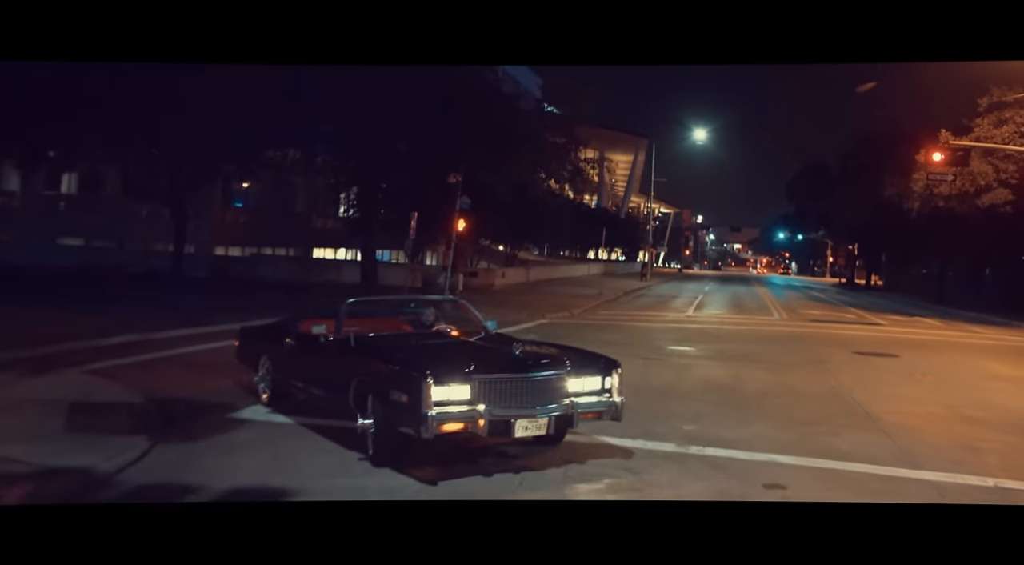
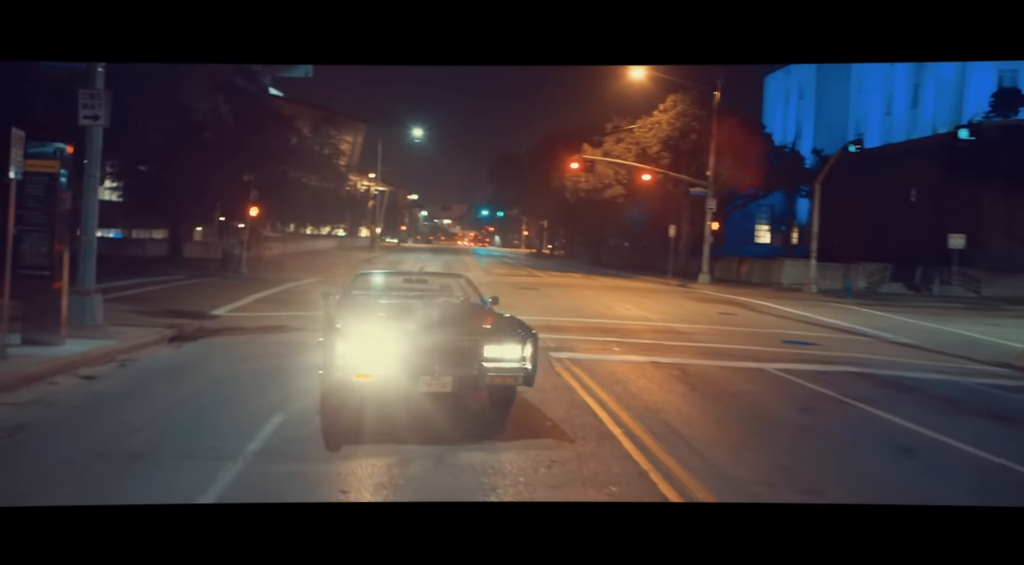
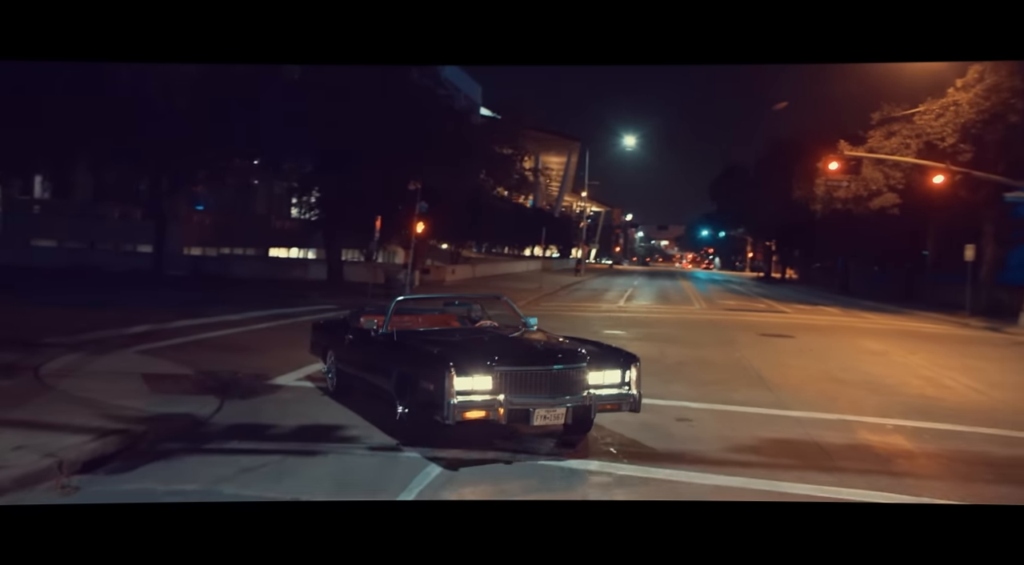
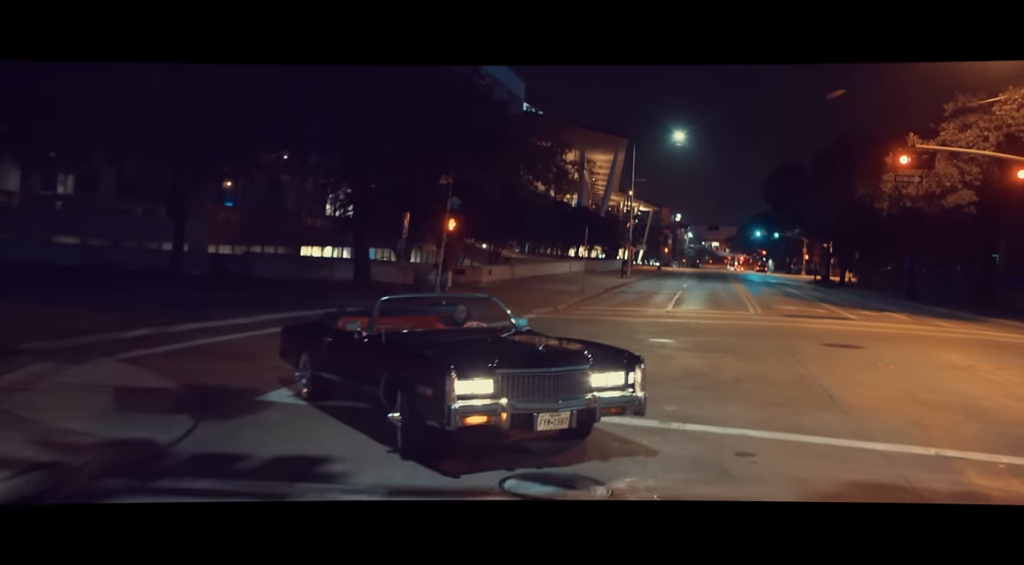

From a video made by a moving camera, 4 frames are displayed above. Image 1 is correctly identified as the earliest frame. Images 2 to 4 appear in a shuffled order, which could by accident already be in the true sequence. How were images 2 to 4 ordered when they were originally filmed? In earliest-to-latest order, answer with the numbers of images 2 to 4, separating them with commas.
4, 3, 2
